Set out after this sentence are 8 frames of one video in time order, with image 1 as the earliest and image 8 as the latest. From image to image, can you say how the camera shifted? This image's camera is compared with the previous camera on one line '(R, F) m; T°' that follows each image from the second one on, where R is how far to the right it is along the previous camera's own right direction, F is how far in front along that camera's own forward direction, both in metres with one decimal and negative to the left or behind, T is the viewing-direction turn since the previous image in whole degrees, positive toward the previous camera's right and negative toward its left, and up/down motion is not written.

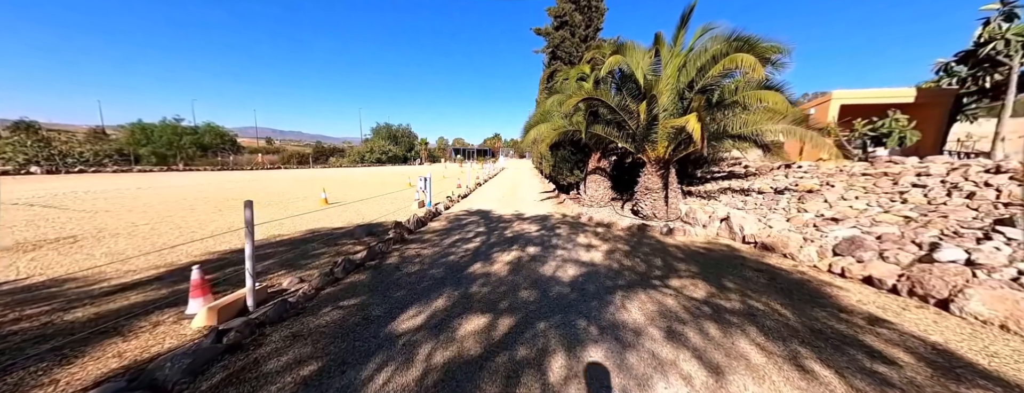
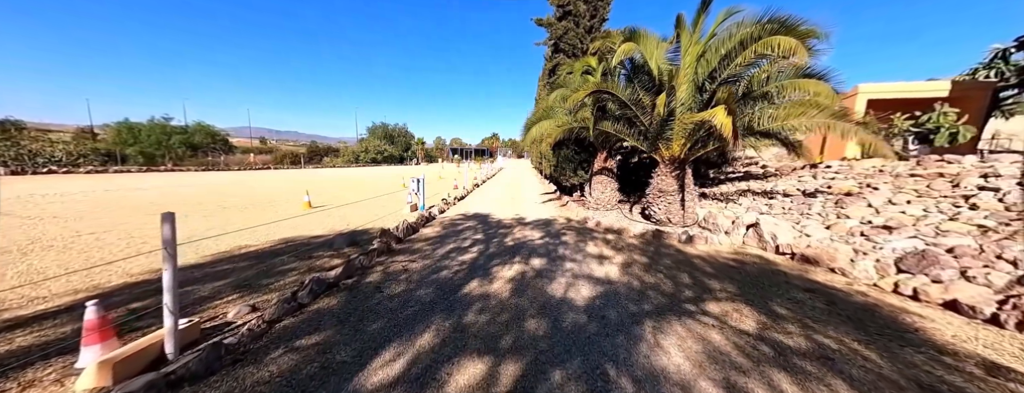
(-0.1, +0.6) m; 0°
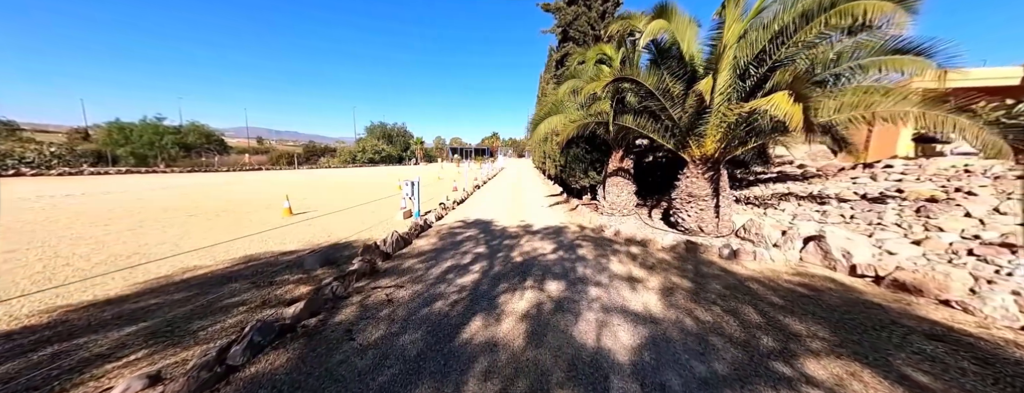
(-0.1, +0.8) m; 0°
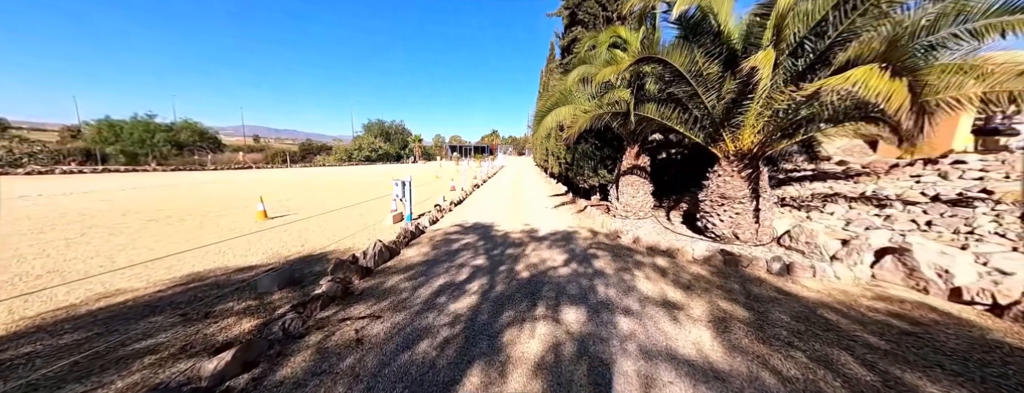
(-0.1, +0.7) m; 0°
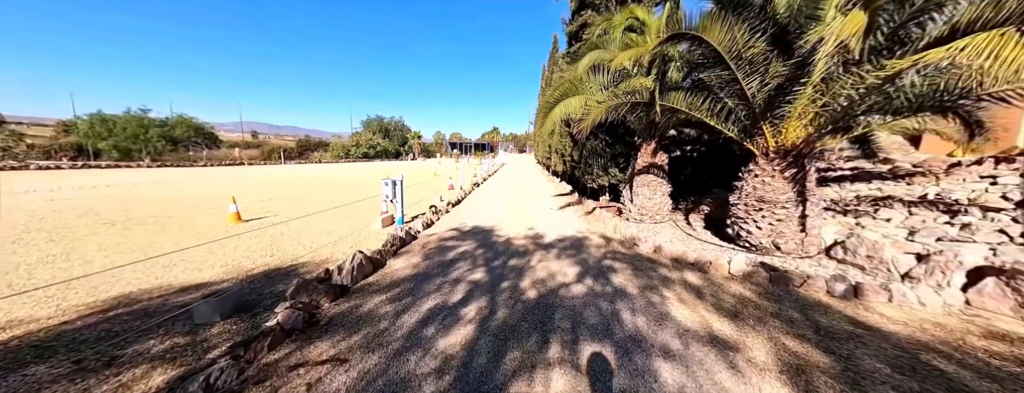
(0.0, +0.6) m; 0°
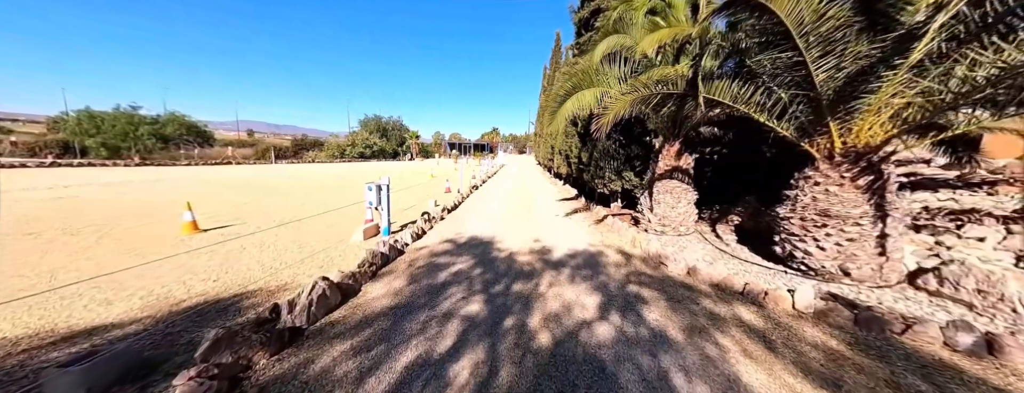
(-0.1, +0.7) m; 0°
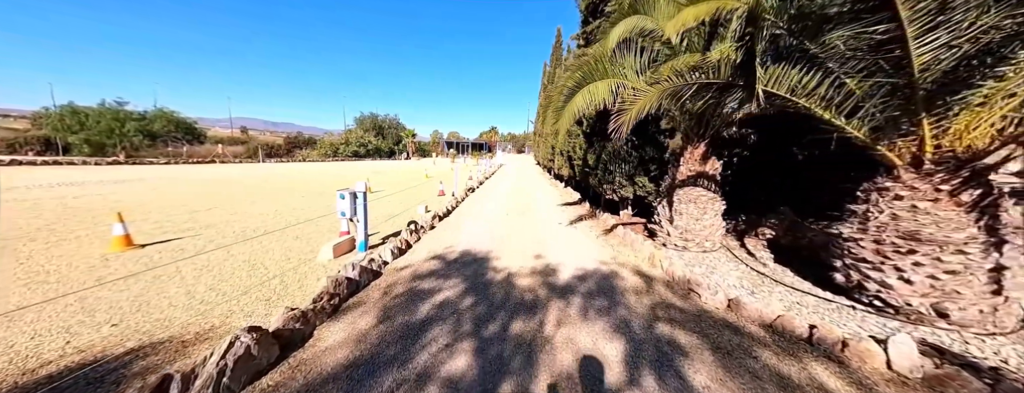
(0.0, +0.7) m; 0°
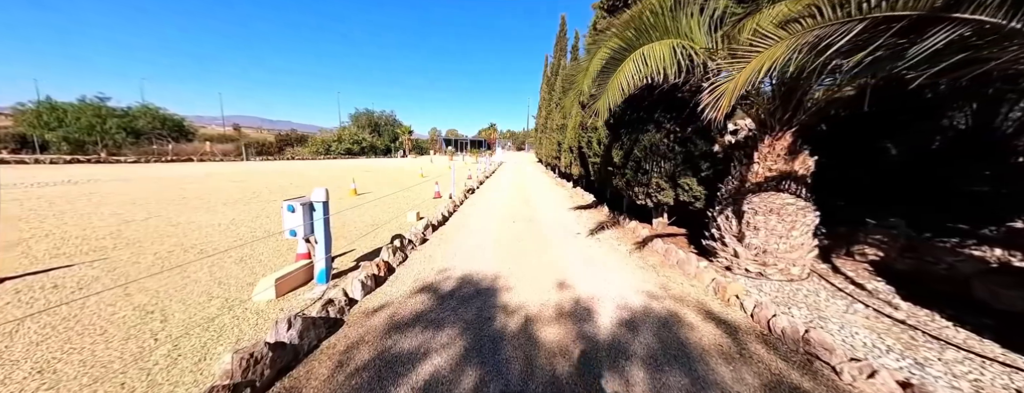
(-0.2, +1.1) m; 0°
